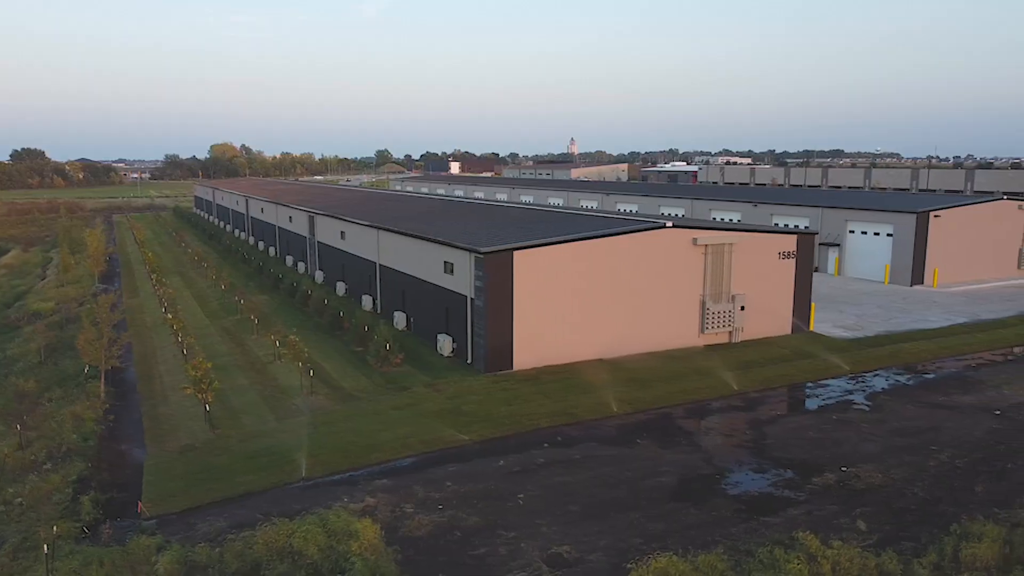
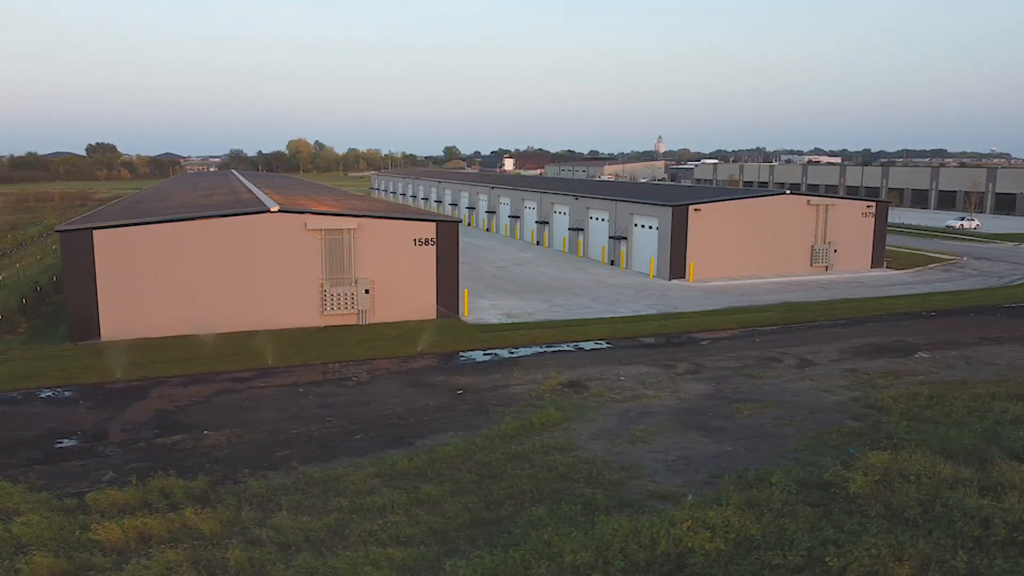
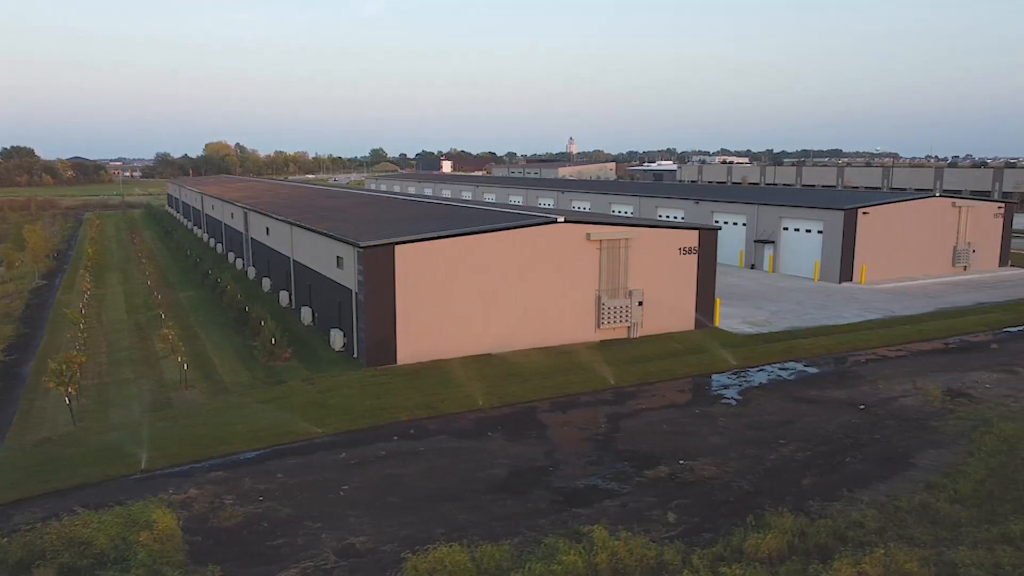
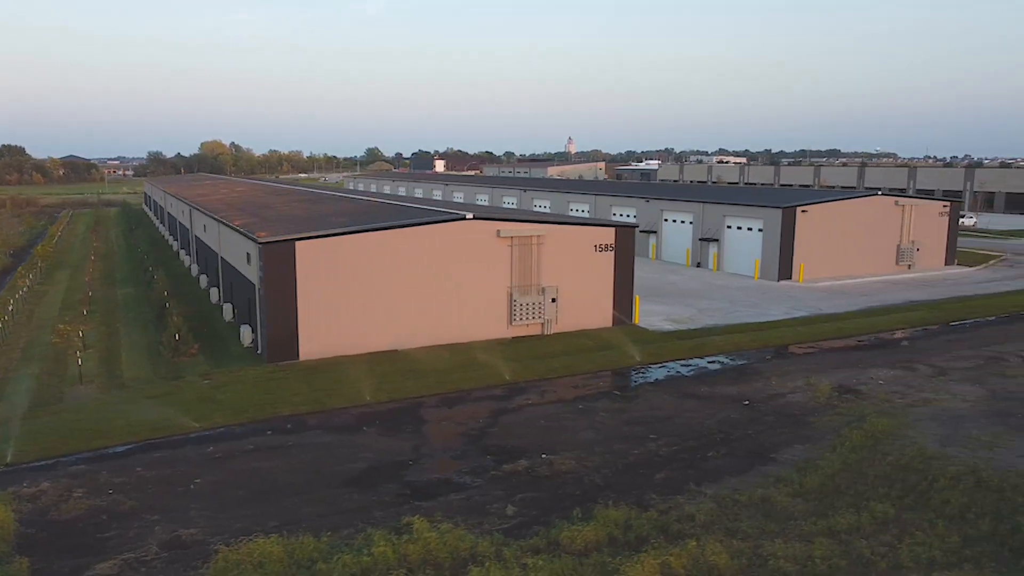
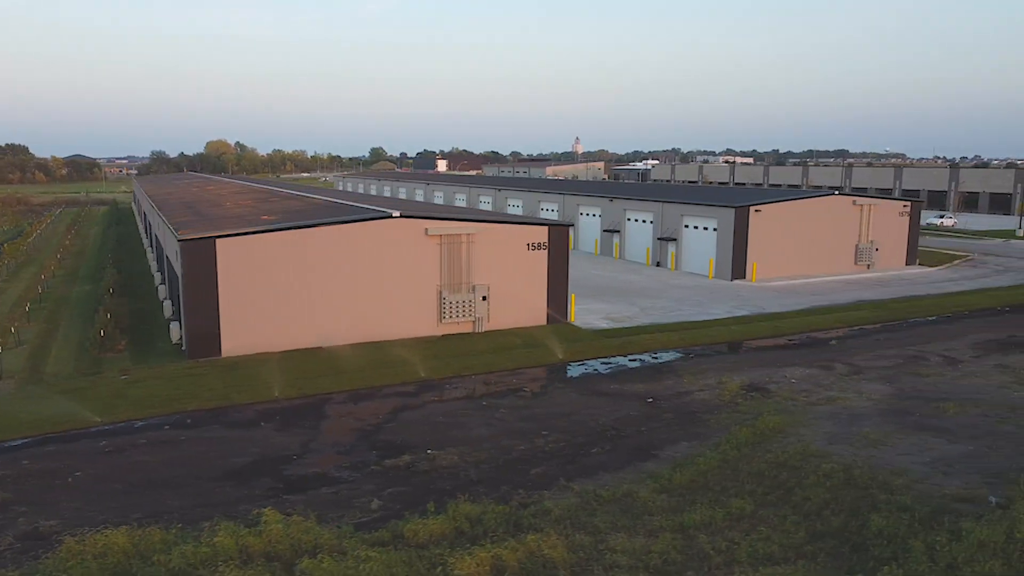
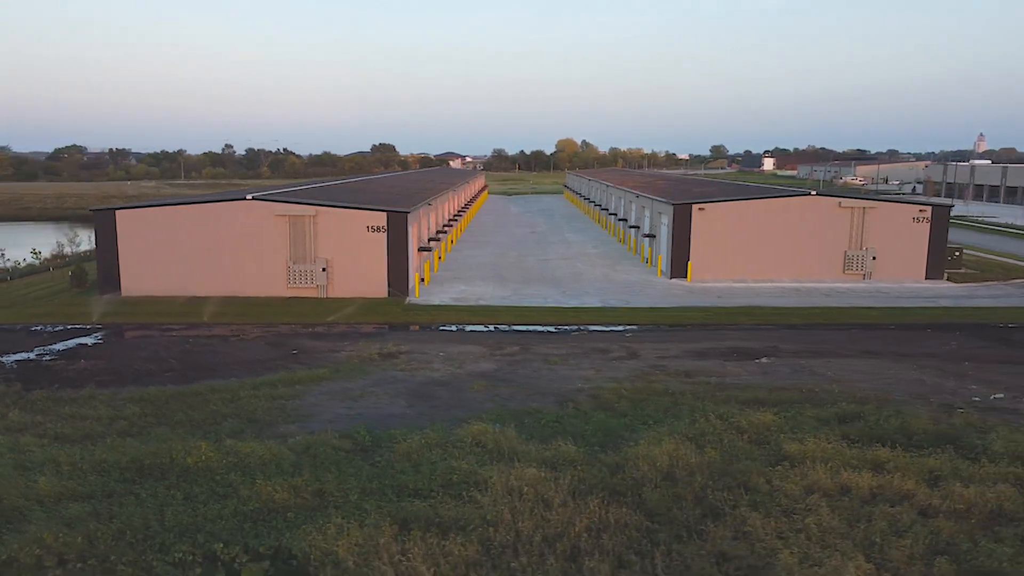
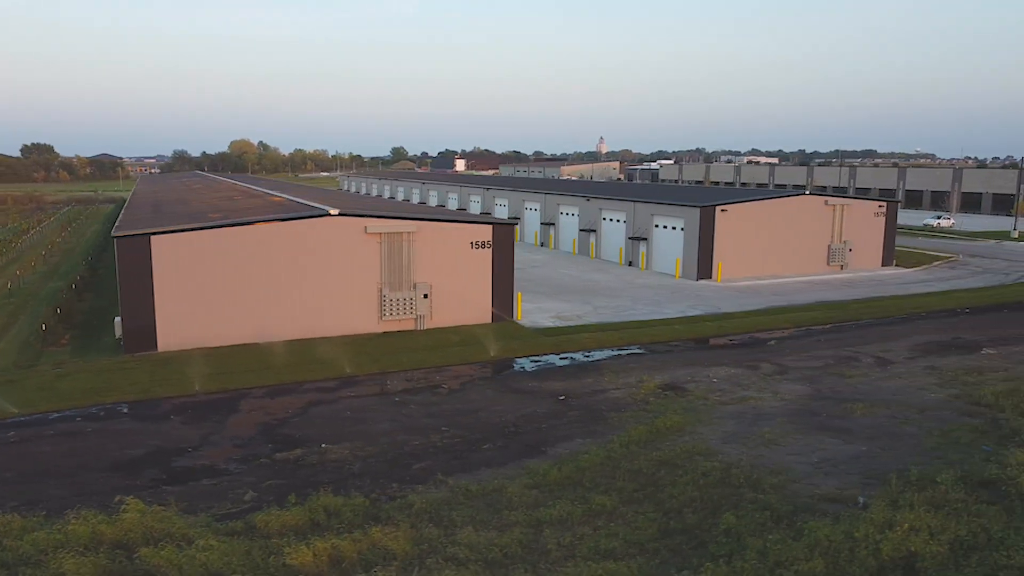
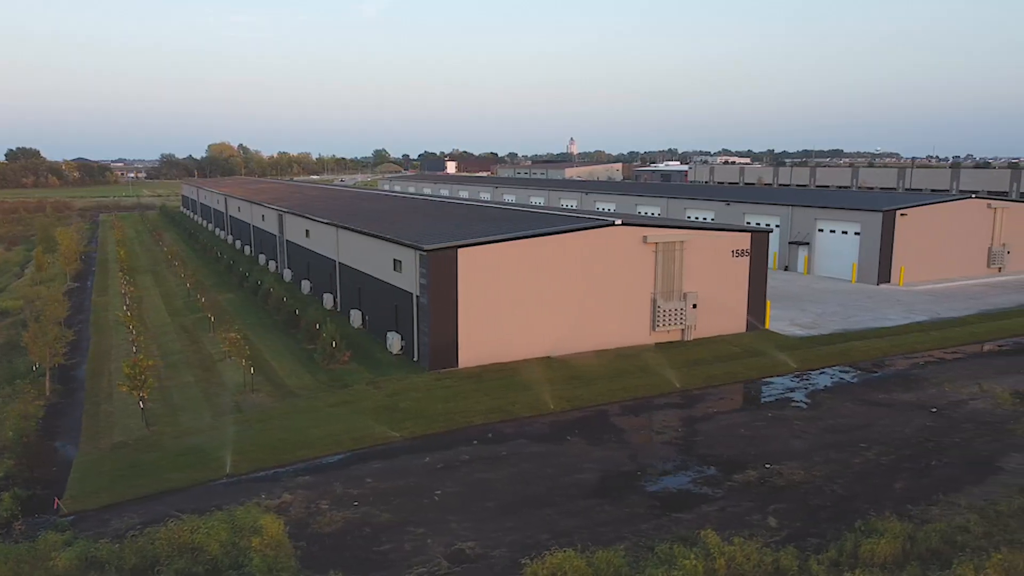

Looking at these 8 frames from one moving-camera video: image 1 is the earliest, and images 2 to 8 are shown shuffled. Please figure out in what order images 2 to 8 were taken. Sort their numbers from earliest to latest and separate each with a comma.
8, 3, 4, 5, 7, 2, 6
